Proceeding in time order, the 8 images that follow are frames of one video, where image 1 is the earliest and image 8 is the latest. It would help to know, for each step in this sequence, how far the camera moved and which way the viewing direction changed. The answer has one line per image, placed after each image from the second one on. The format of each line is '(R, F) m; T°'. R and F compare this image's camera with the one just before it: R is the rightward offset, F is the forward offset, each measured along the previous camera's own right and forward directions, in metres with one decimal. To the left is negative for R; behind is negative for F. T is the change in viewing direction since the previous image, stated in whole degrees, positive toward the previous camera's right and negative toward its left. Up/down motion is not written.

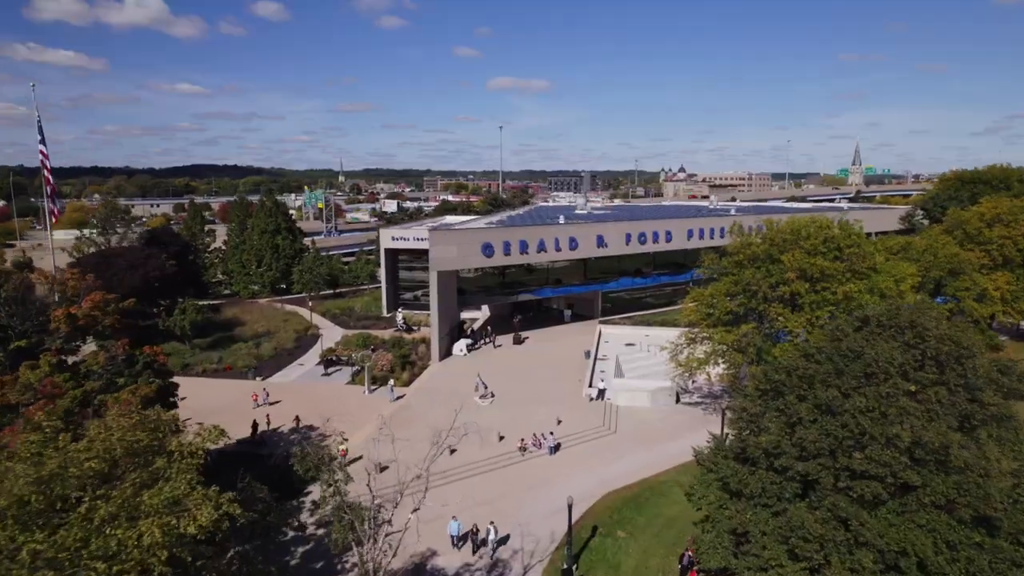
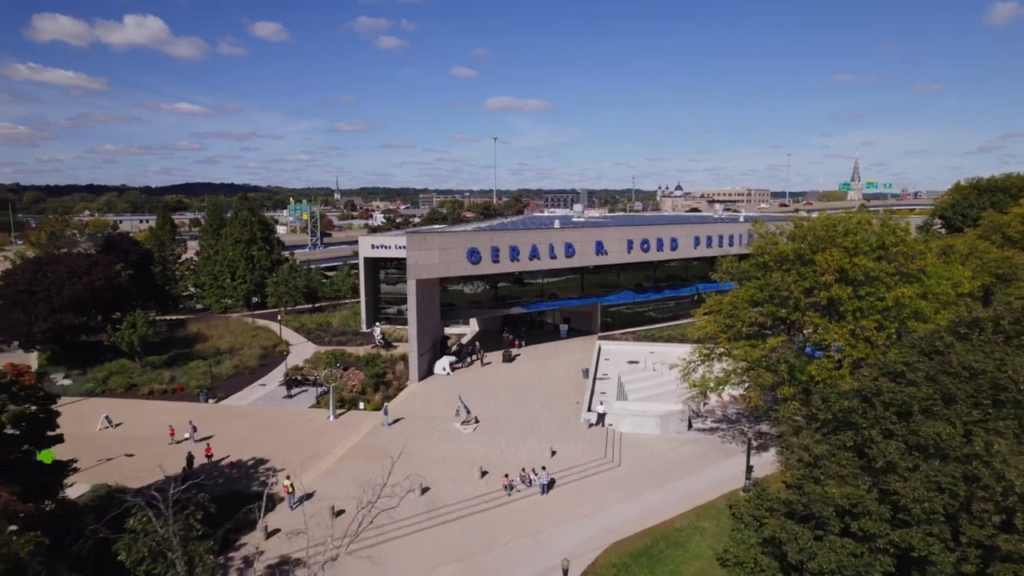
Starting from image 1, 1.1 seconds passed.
(+0.4, +4.0) m; 0°
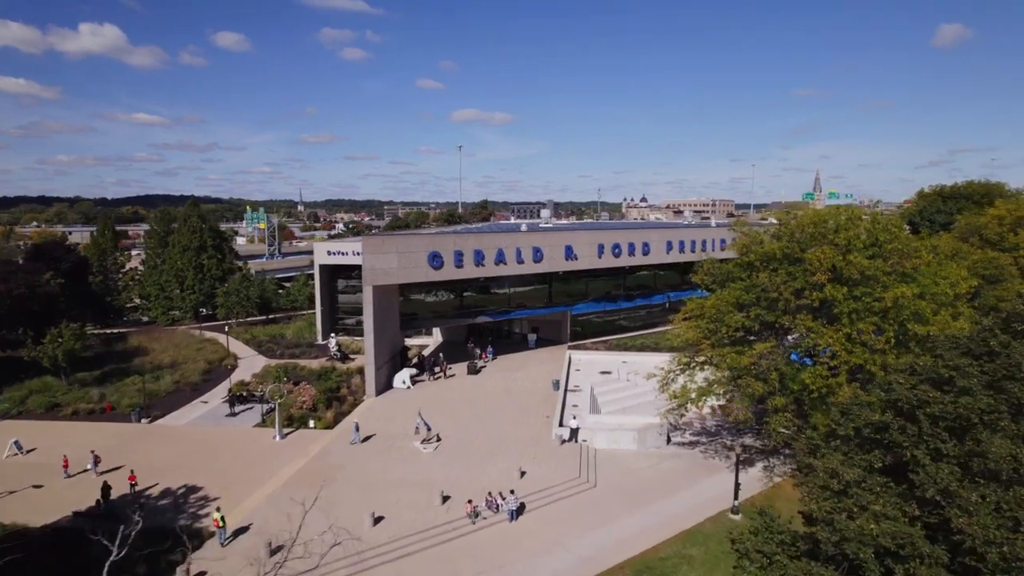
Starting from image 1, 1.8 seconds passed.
(+0.1, +2.1) m; +3°
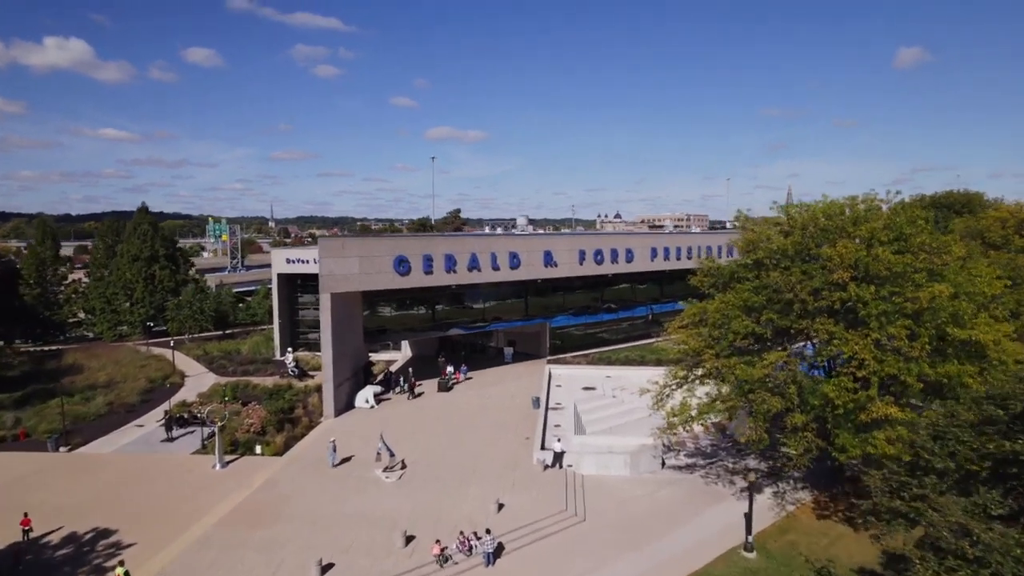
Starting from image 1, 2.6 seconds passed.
(0.0, +2.8) m; +2°
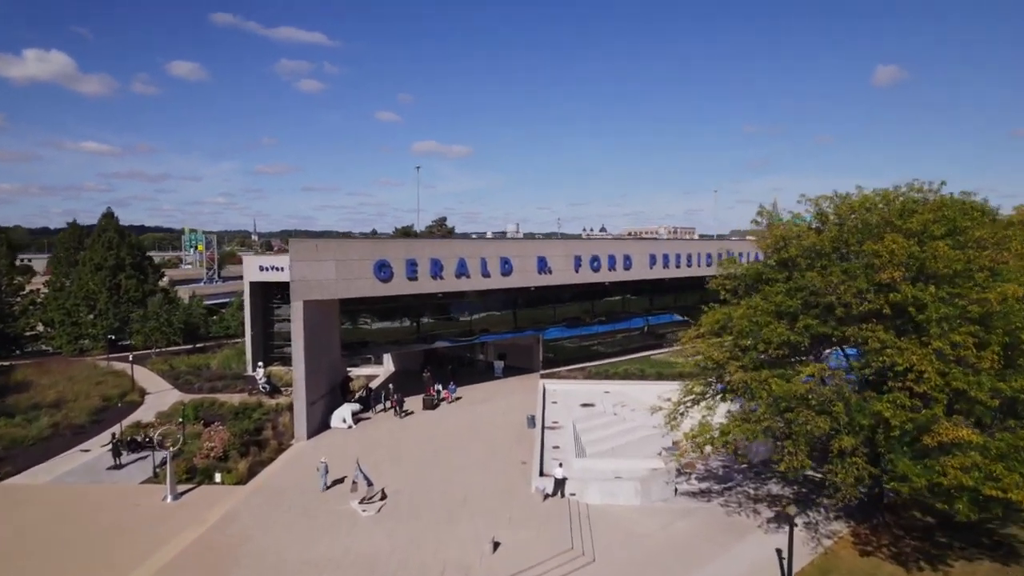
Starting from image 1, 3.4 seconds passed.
(-0.3, +2.5) m; +1°
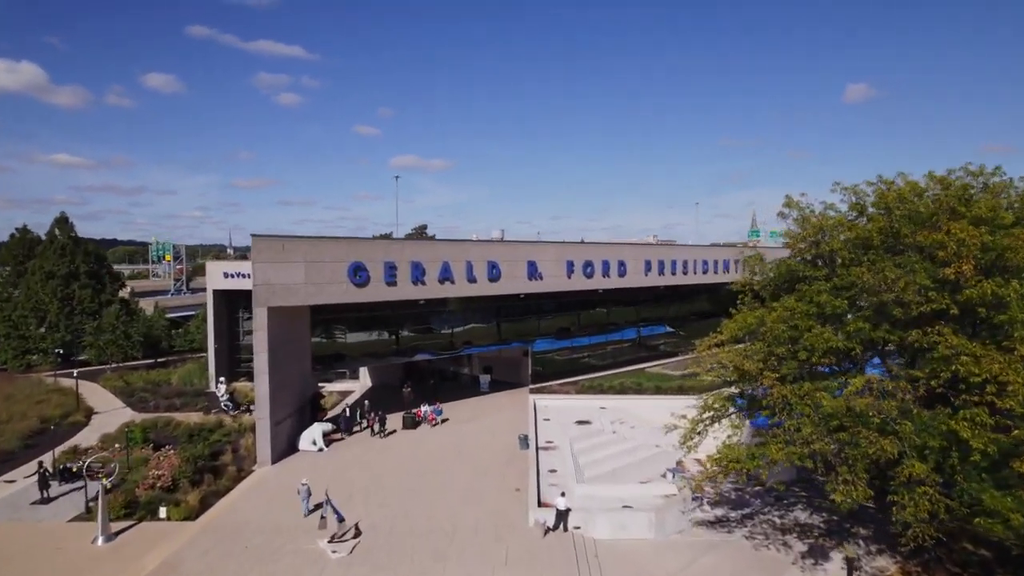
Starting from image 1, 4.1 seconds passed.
(-0.4, +2.4) m; +2°
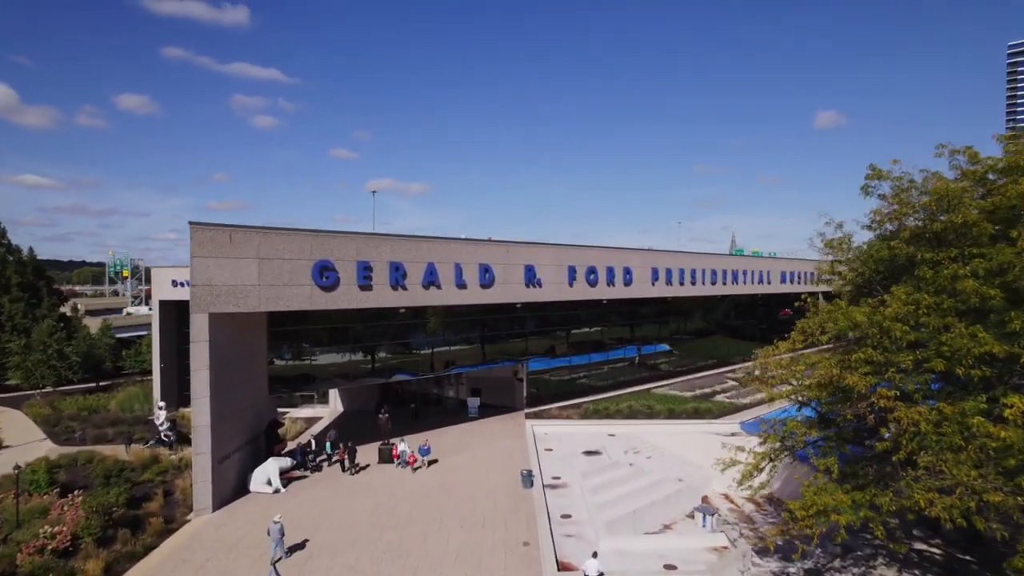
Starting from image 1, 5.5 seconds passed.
(-0.7, +3.9) m; +2°
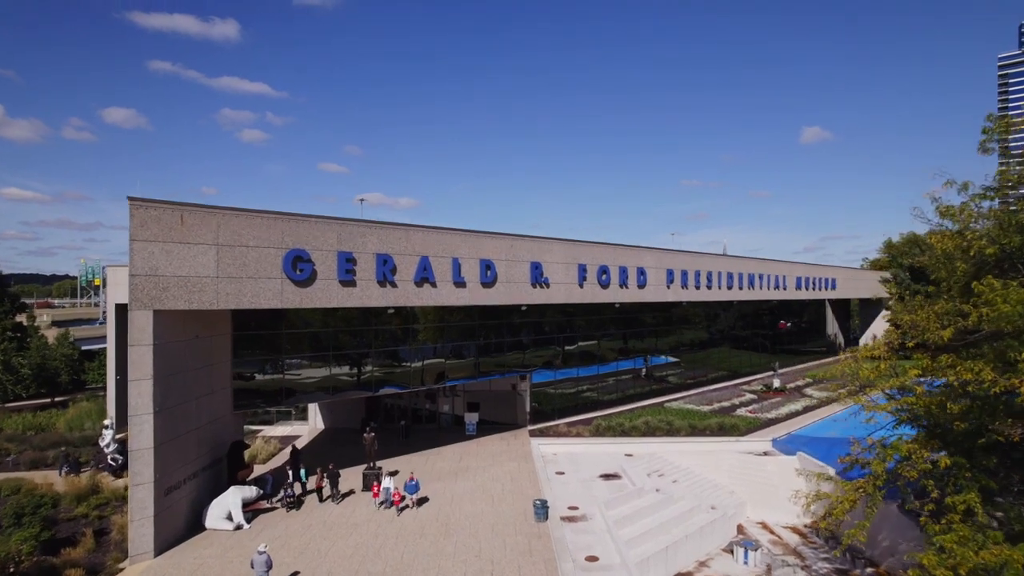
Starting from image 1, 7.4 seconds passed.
(-0.5, +3.0) m; +1°
